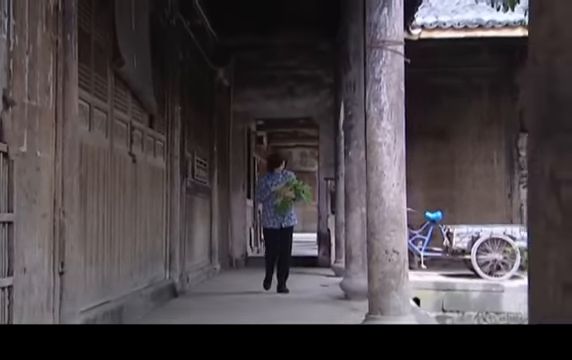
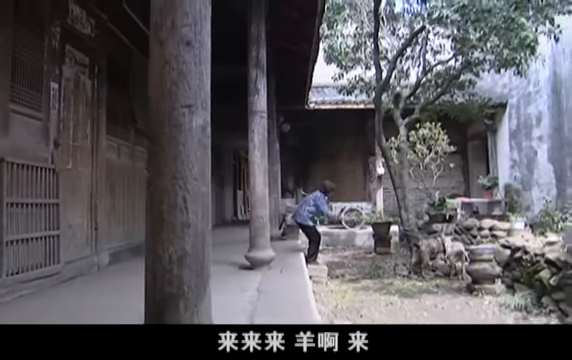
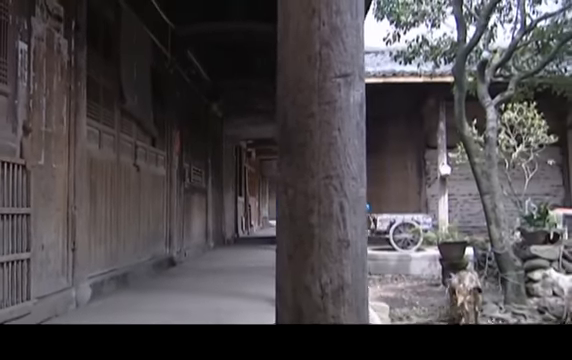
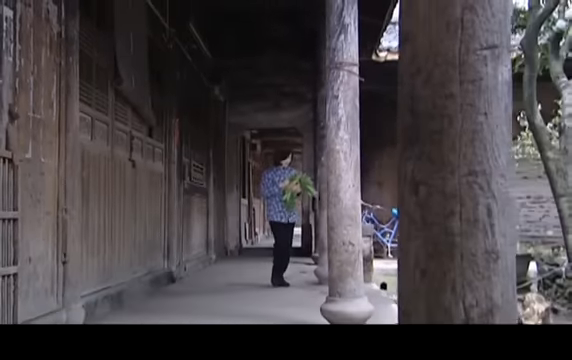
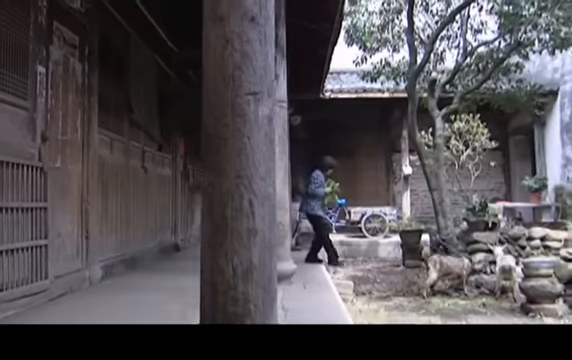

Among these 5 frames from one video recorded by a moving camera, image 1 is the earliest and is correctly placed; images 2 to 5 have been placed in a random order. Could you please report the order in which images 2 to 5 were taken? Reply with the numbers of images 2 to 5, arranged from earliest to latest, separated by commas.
4, 3, 5, 2
